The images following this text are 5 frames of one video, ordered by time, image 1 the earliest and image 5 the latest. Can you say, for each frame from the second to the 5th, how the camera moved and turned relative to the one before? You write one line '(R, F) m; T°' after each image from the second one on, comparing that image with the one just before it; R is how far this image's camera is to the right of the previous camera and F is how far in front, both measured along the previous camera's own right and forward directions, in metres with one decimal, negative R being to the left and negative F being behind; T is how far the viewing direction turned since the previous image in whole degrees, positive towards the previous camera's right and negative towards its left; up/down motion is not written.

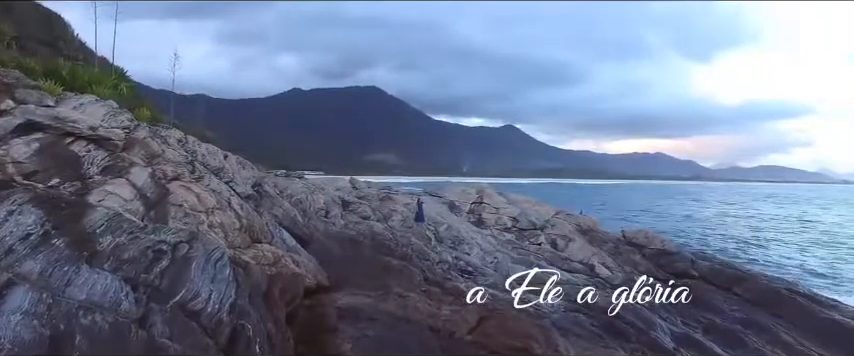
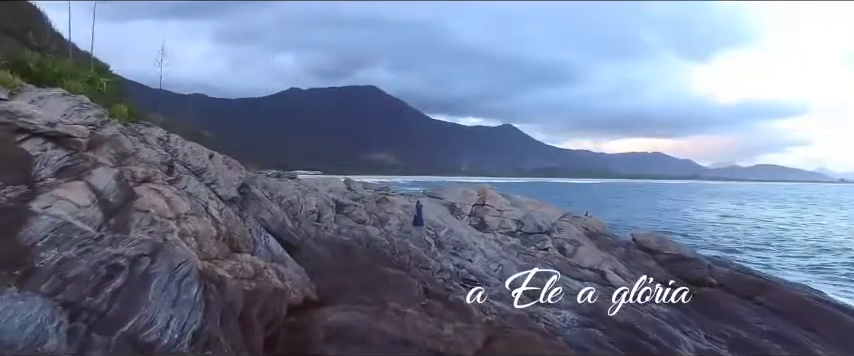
(0.0, +0.9) m; 0°
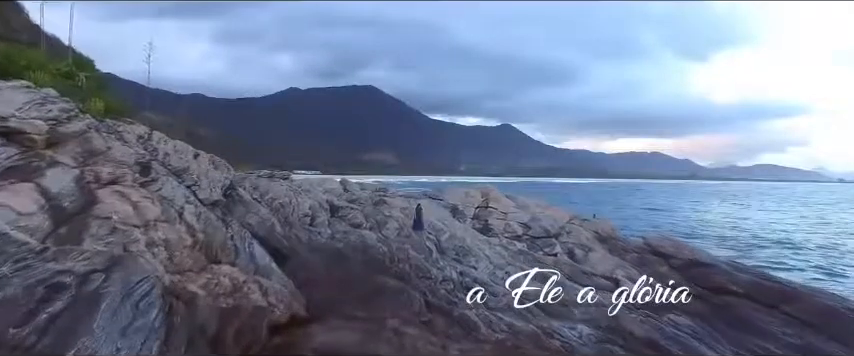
(0.0, +0.9) m; 0°
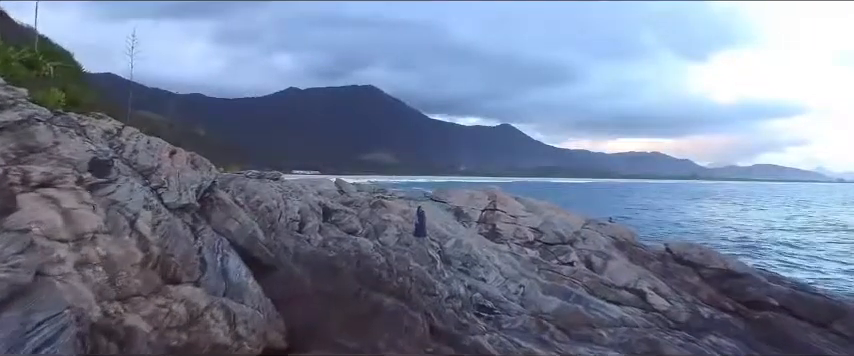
(-0.1, +1.3) m; 0°
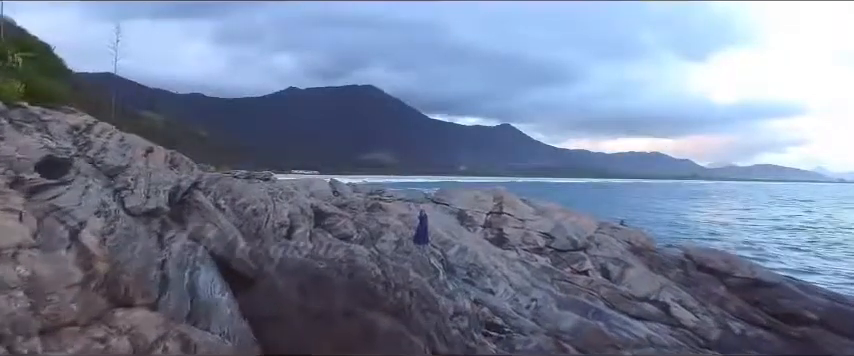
(0.0, +1.0) m; 0°
